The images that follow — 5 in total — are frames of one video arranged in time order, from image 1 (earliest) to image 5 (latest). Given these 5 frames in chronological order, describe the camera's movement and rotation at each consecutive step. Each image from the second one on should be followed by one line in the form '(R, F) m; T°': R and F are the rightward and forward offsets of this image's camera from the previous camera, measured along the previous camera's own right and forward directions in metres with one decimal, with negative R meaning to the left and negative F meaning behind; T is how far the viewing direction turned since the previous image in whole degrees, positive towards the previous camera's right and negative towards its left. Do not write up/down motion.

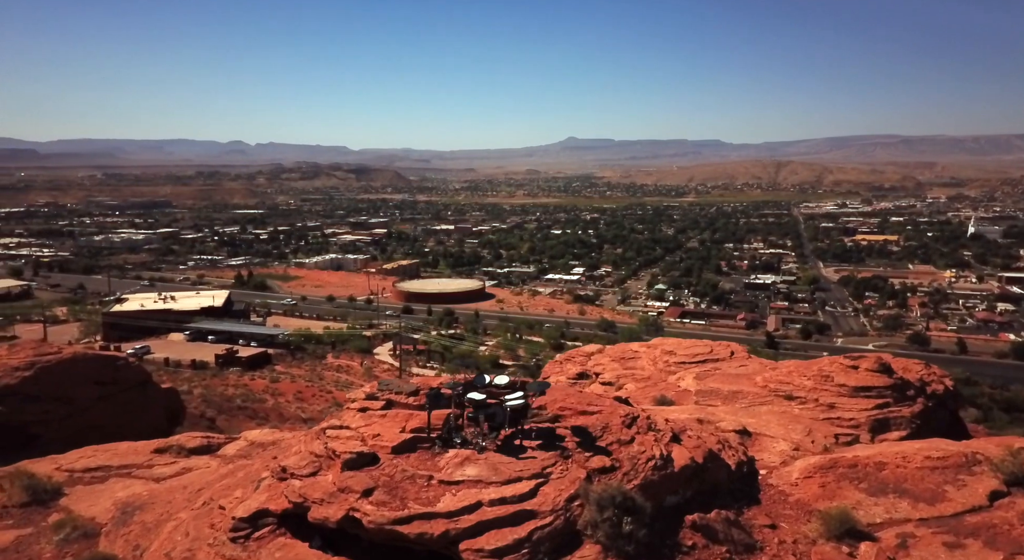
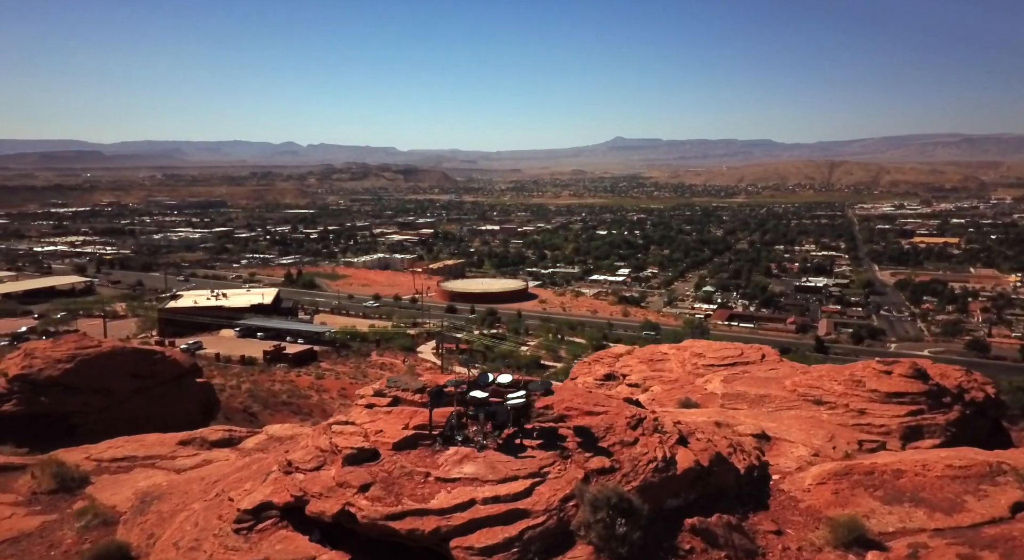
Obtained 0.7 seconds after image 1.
(+0.5, 0.0) m; -3°
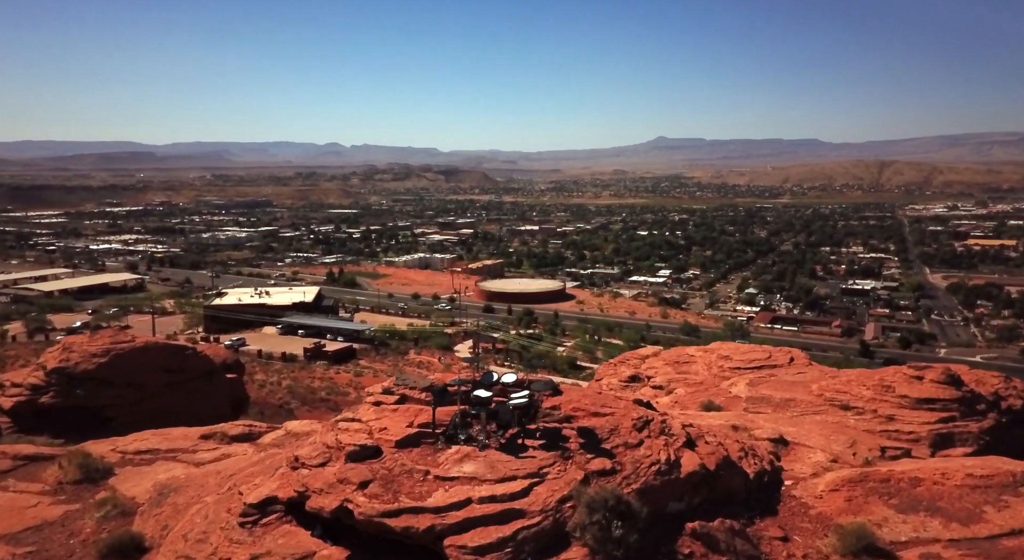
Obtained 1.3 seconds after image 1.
(+0.4, 0.0) m; -3°
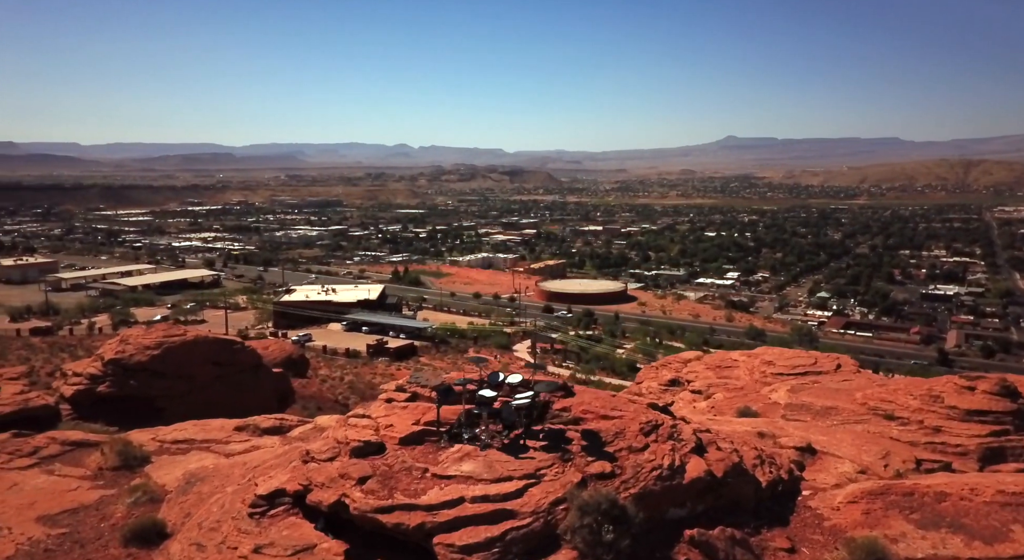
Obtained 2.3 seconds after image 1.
(+0.7, 0.0) m; -4°
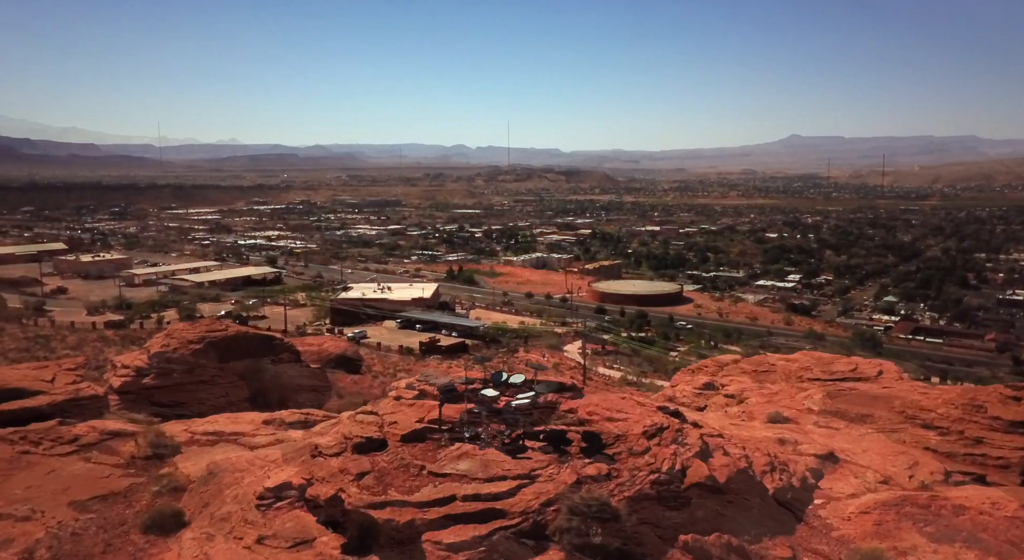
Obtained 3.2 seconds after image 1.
(+0.6, 0.0) m; -4°
